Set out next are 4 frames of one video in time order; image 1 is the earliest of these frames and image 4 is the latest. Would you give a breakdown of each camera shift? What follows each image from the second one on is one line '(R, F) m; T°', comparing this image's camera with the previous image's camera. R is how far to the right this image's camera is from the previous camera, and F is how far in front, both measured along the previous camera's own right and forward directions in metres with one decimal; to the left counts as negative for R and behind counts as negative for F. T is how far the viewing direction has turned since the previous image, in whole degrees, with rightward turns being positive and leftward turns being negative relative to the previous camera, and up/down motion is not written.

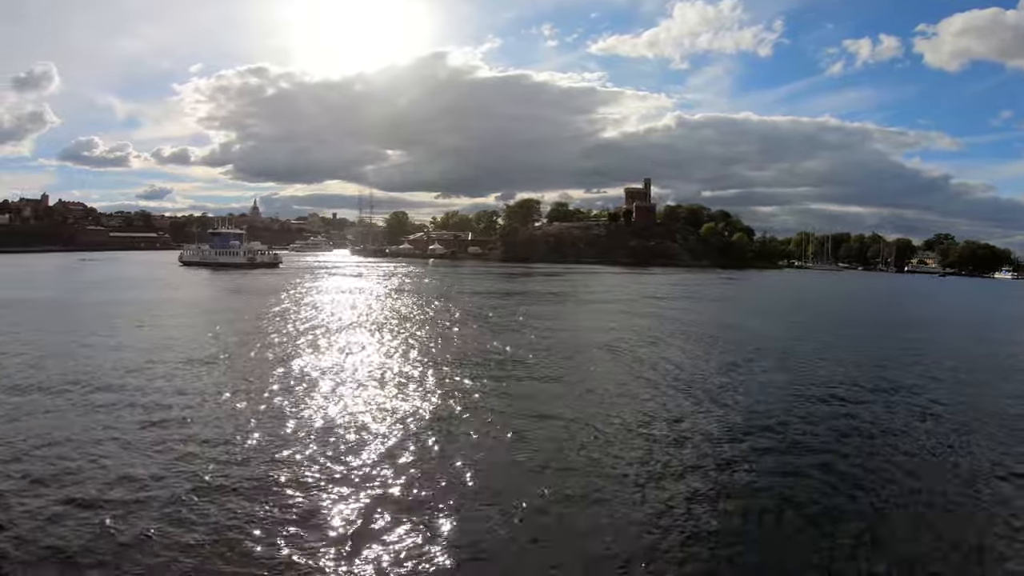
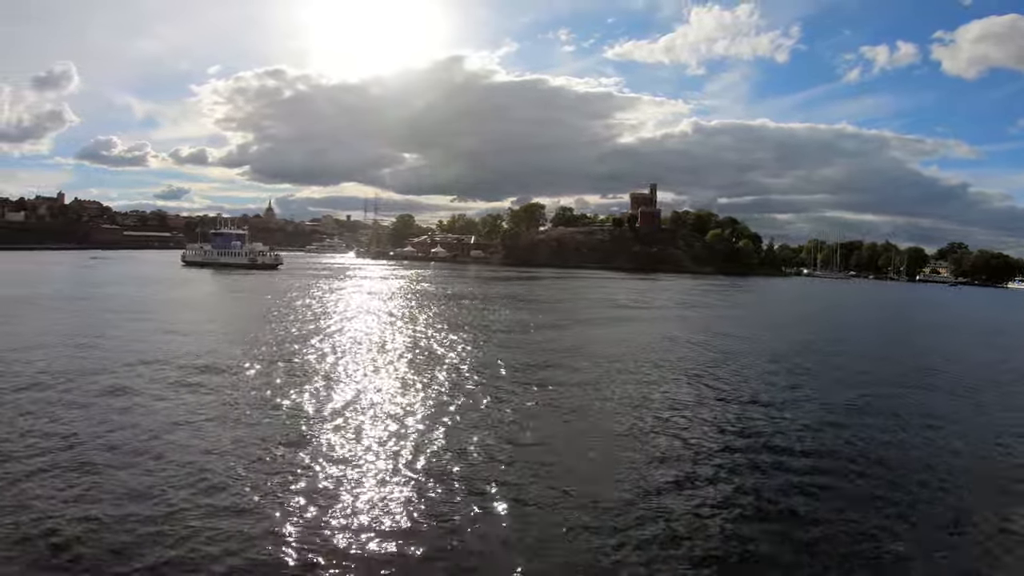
(+1.1, +0.5) m; -1°
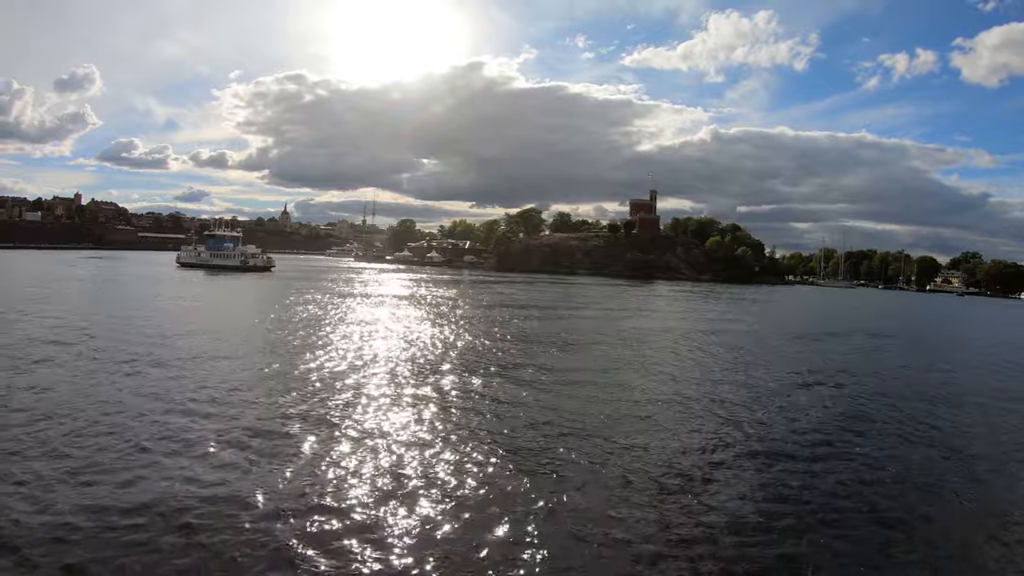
(+2.2, +0.8) m; -1°
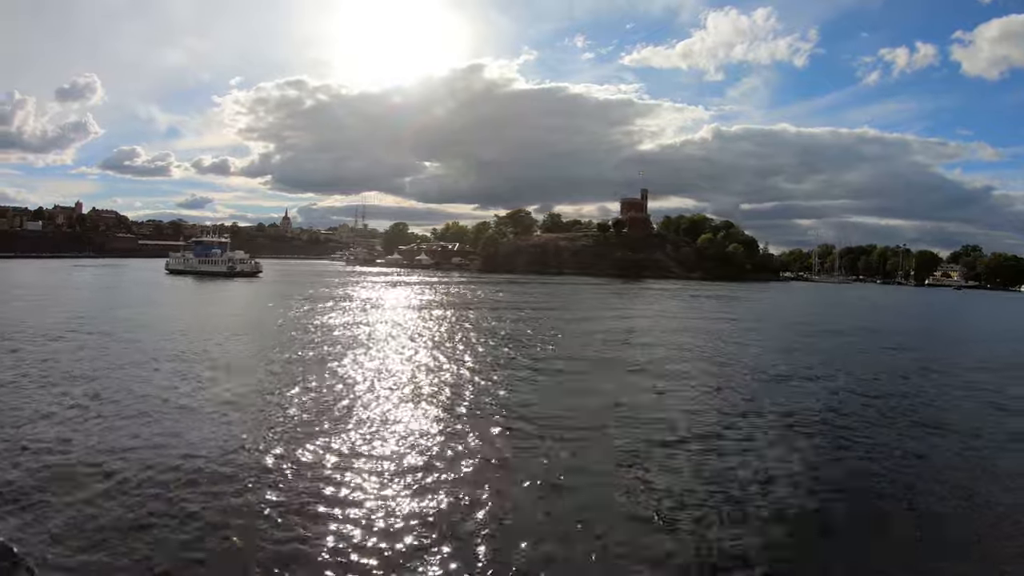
(+1.6, +0.3) m; 0°
